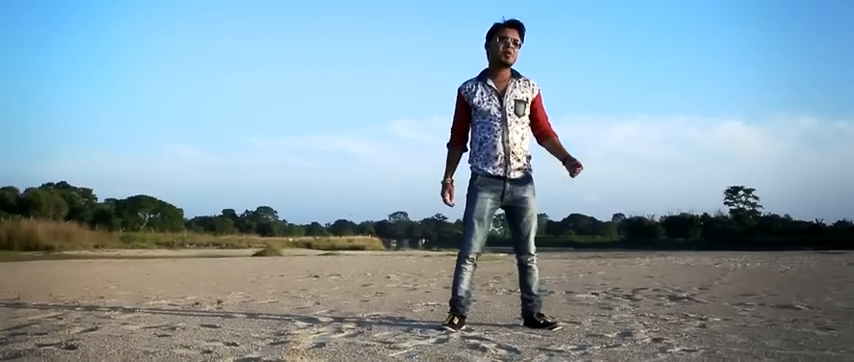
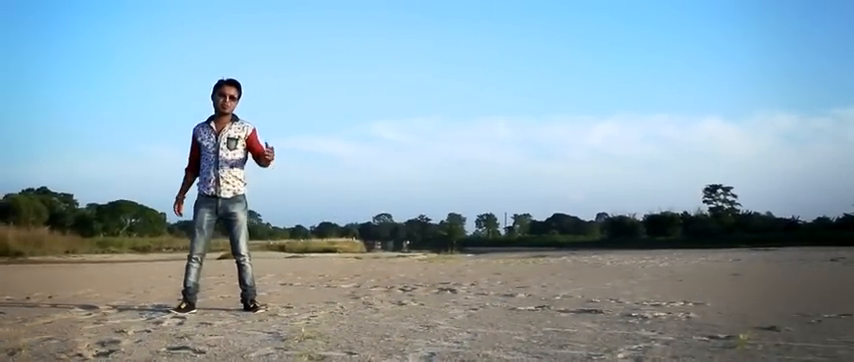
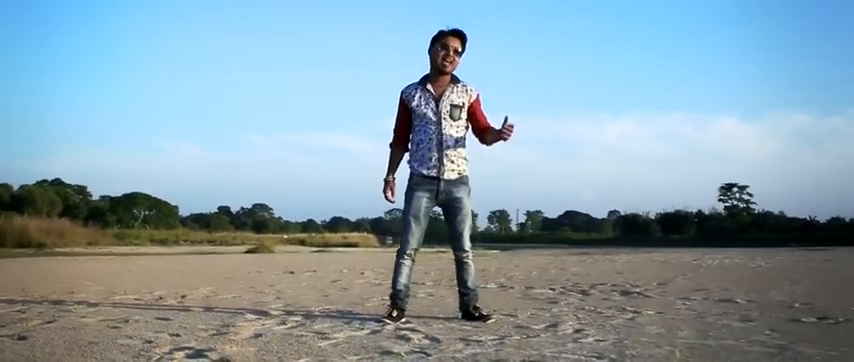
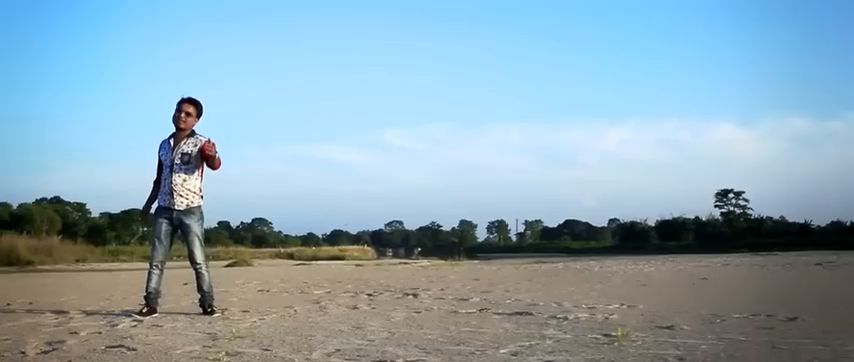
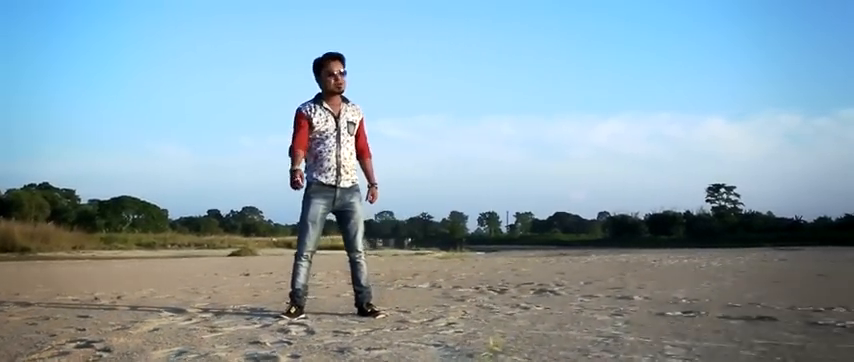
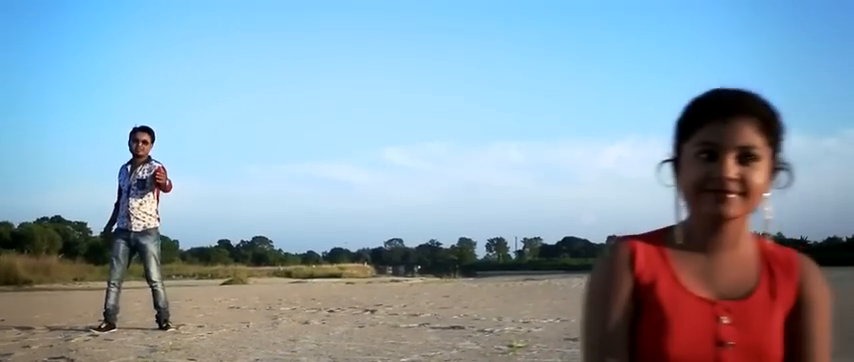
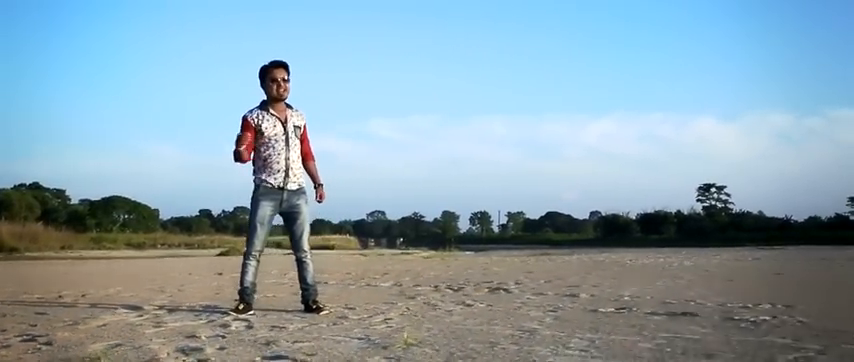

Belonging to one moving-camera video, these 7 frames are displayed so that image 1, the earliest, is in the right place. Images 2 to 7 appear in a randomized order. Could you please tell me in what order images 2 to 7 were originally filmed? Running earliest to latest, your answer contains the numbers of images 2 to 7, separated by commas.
3, 5, 7, 2, 4, 6
